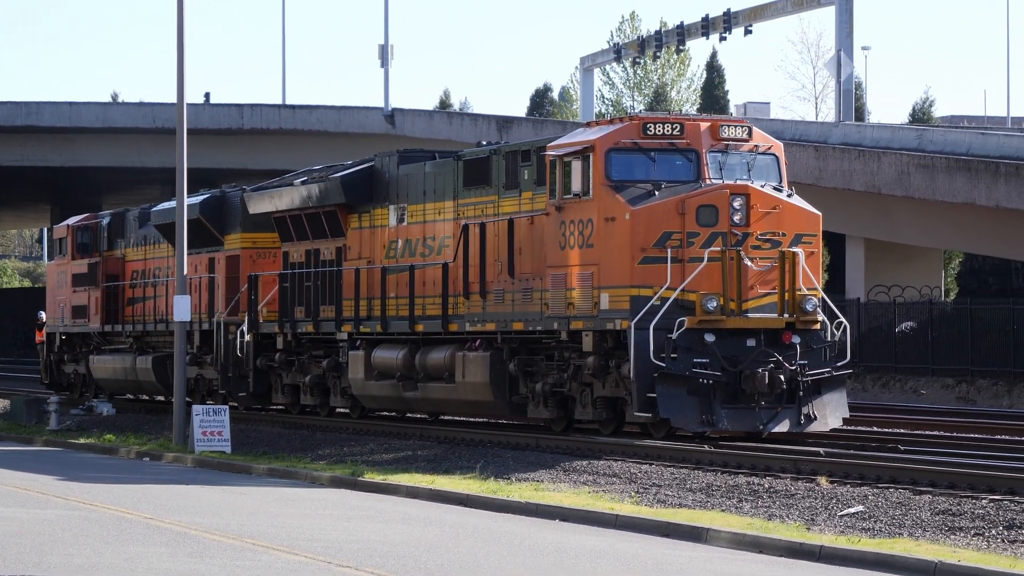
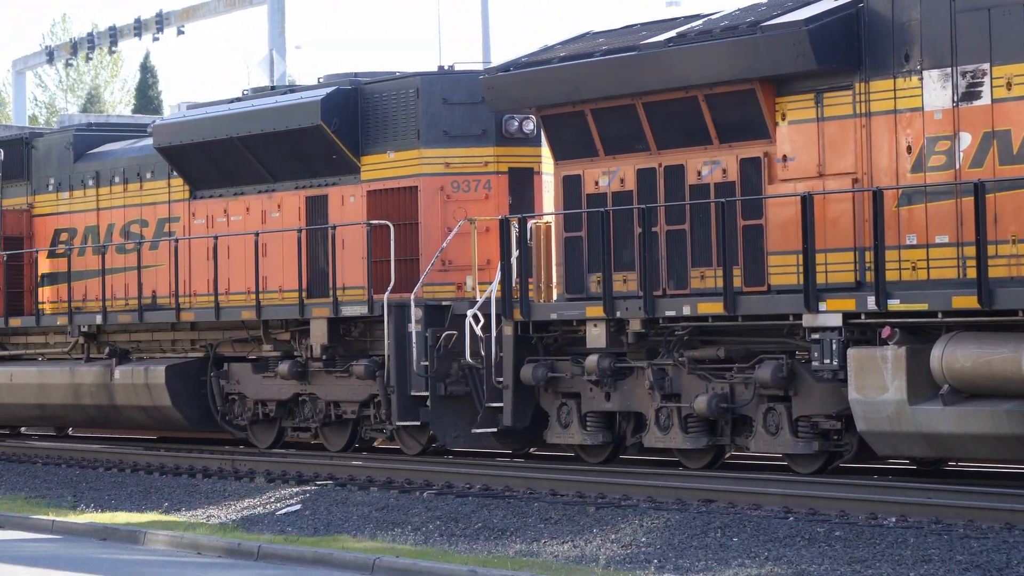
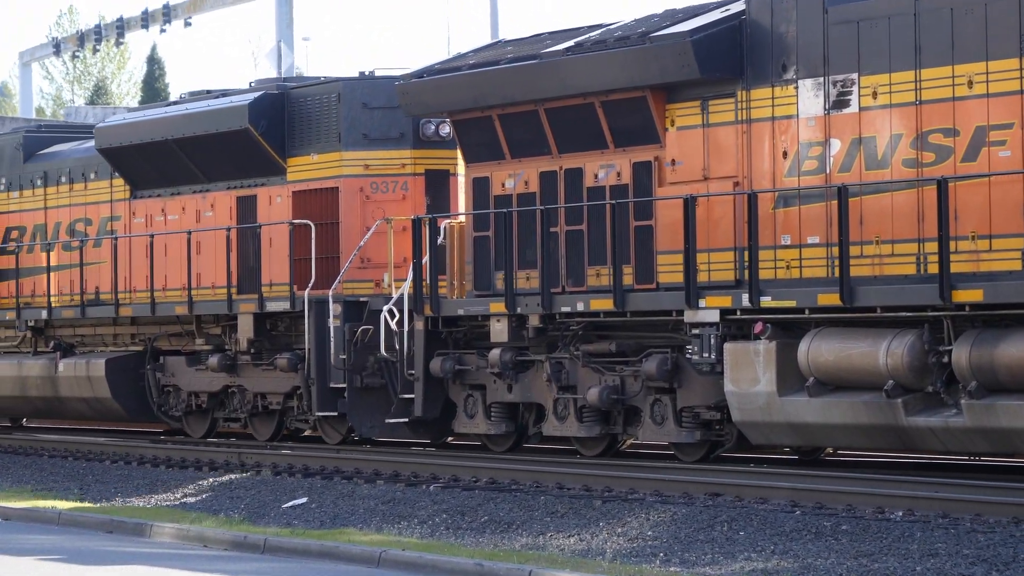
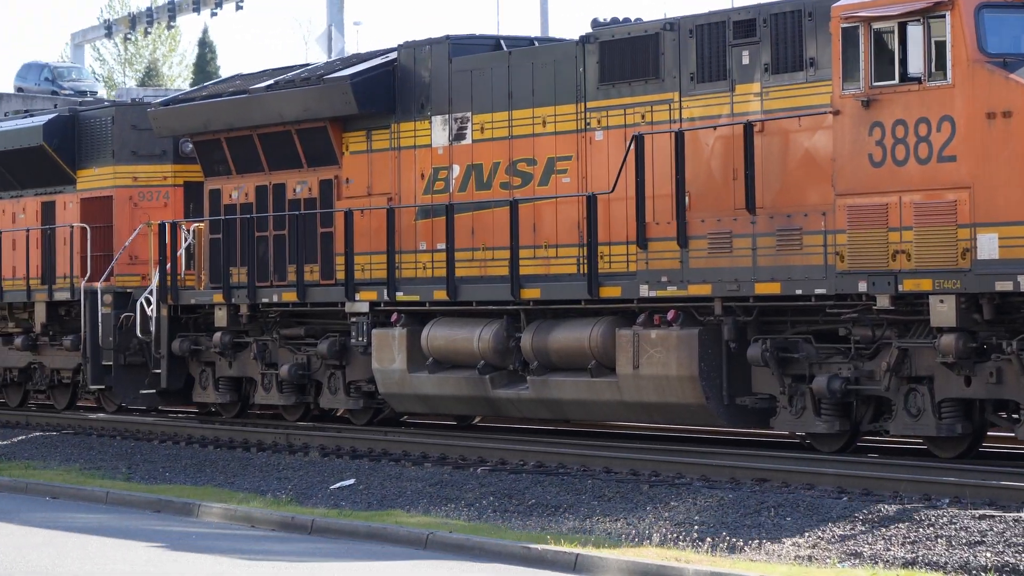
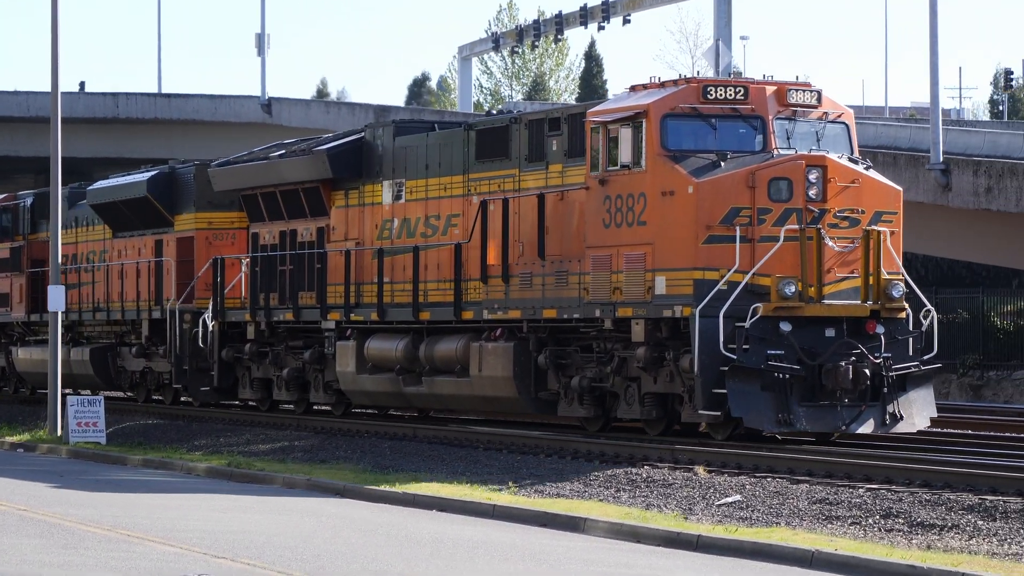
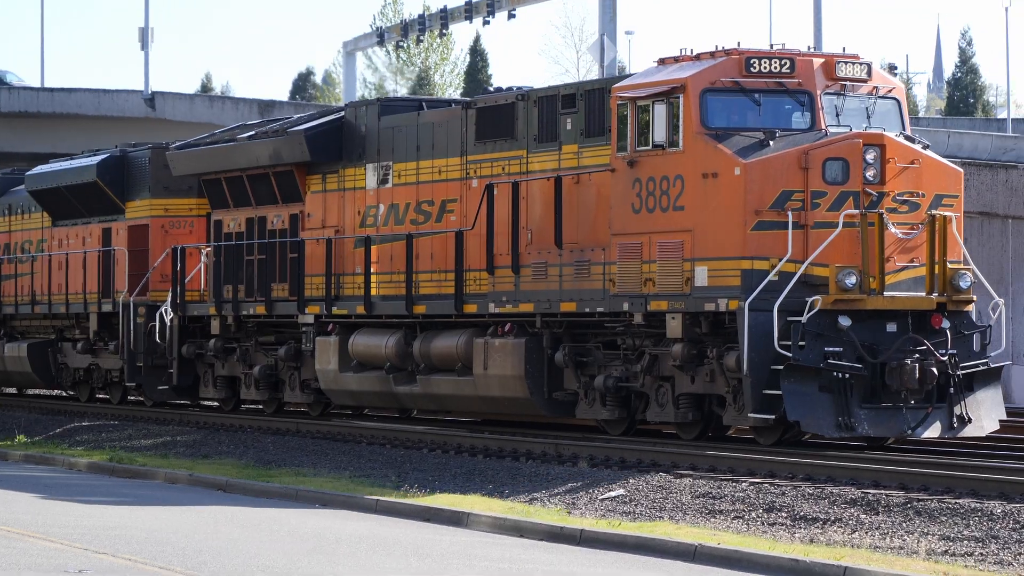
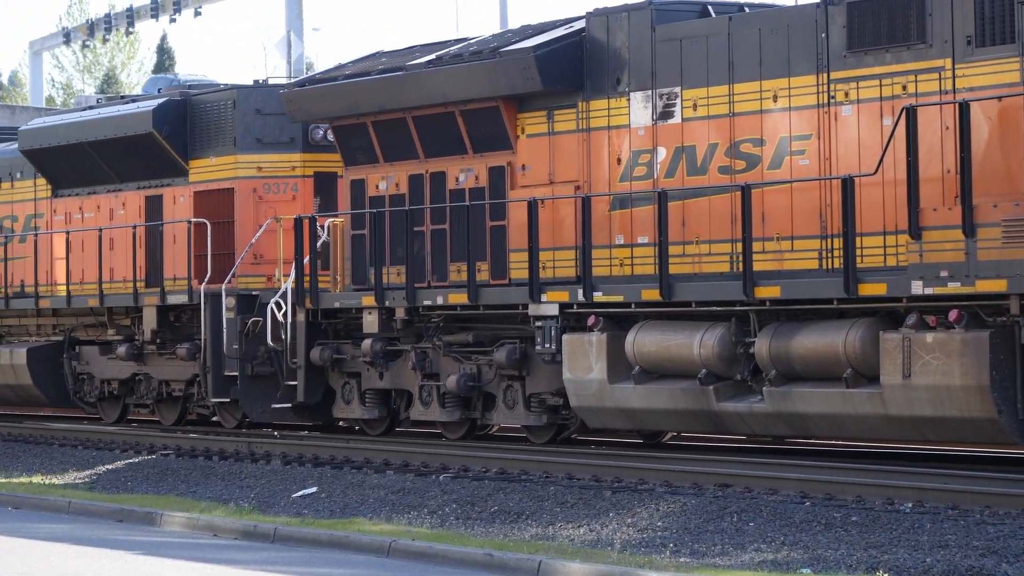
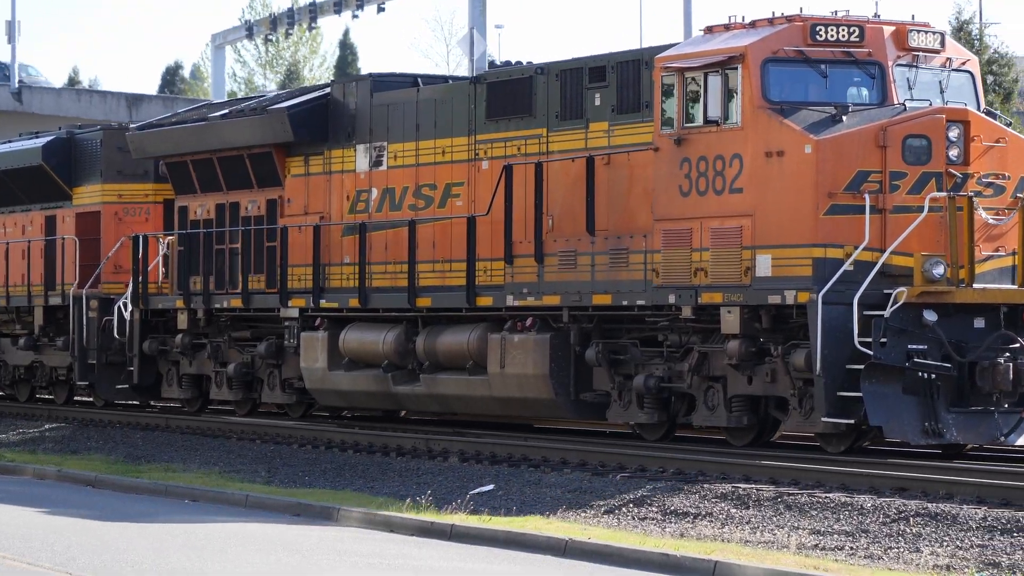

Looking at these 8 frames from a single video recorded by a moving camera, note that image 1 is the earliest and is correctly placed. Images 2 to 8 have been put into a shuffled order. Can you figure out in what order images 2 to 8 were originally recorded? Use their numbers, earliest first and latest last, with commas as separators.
5, 6, 8, 4, 7, 3, 2
